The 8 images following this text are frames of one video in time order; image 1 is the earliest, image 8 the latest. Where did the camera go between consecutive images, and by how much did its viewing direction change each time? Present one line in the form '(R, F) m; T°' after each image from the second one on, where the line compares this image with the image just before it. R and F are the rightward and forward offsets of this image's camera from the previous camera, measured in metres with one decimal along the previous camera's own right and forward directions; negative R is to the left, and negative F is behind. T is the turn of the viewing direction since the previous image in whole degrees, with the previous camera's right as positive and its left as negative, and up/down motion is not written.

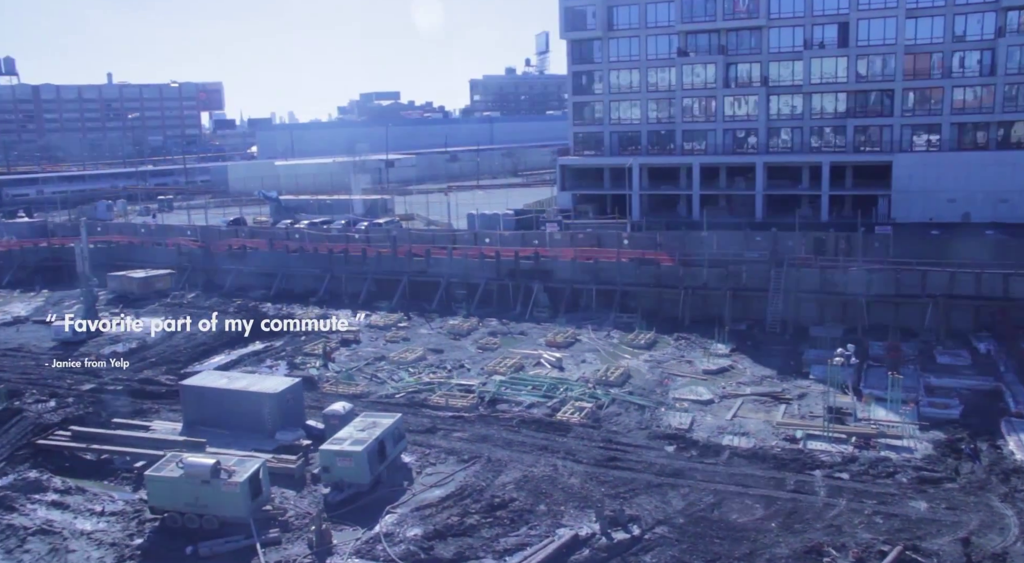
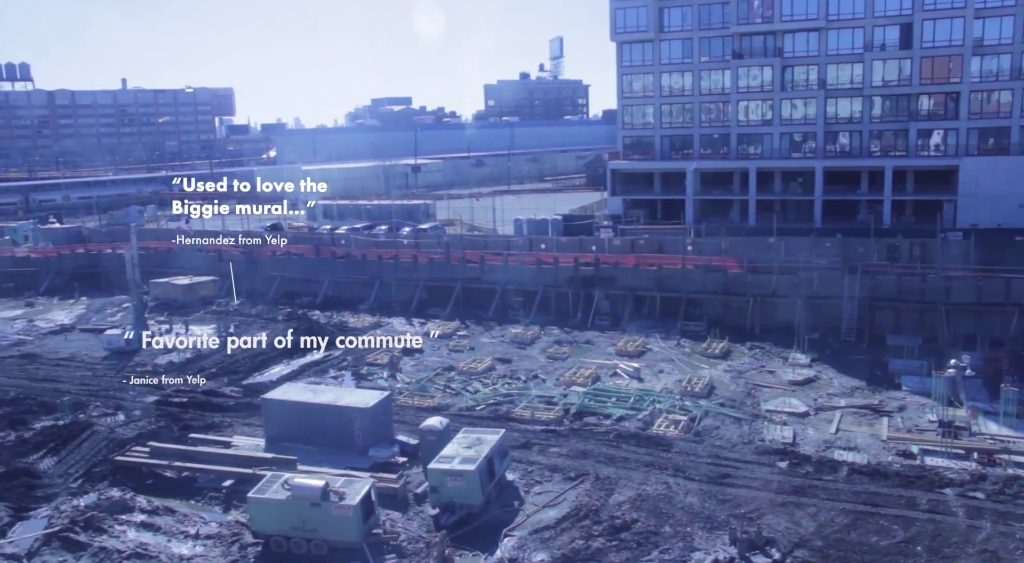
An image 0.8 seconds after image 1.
(-1.5, +0.6) m; 0°
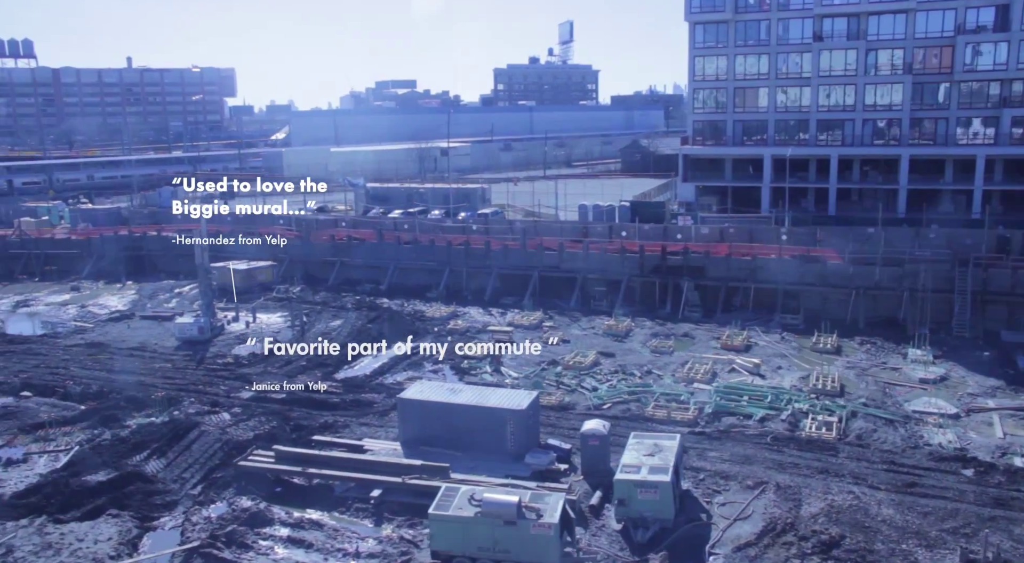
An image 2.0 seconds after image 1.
(-2.4, +1.0) m; +1°
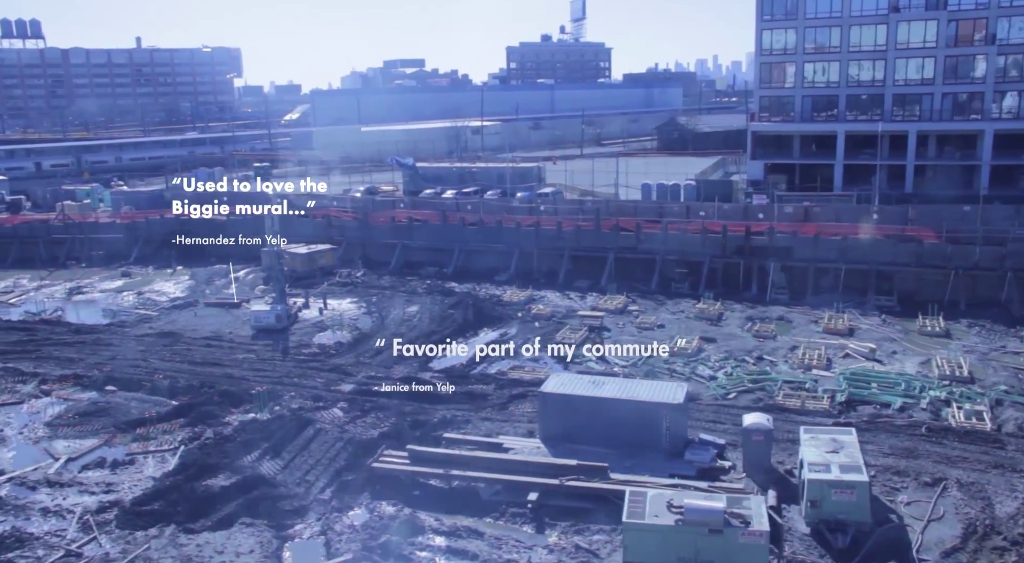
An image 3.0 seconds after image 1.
(-1.9, +0.8) m; 0°
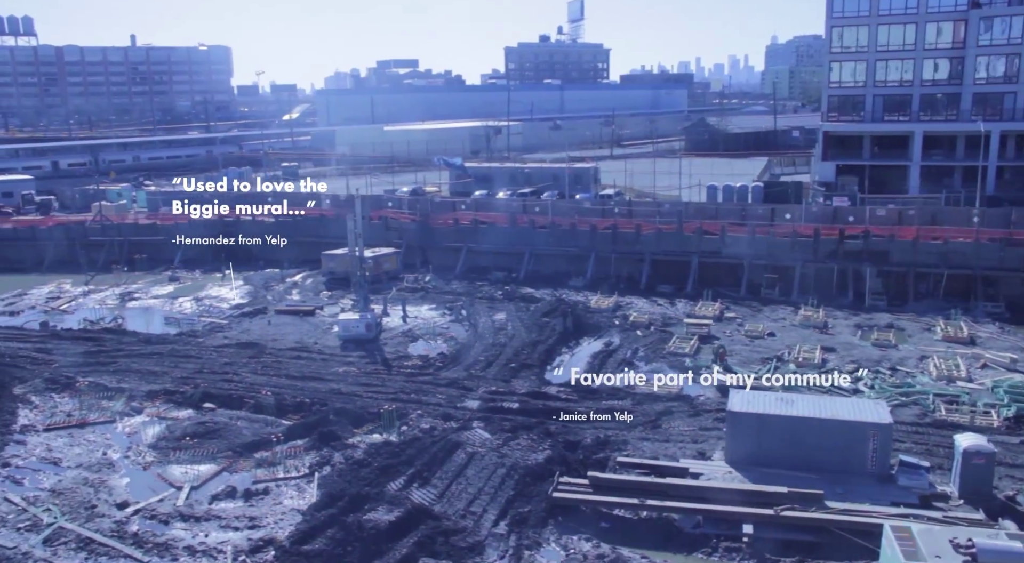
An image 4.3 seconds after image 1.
(-2.4, +1.0) m; +2°
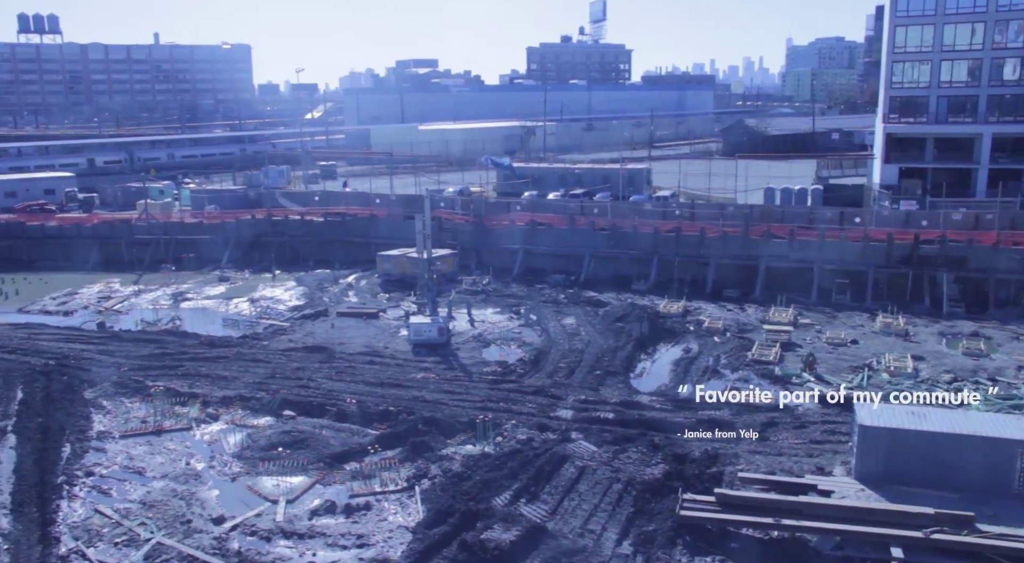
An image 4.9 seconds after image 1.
(-1.2, +0.5) m; 0°
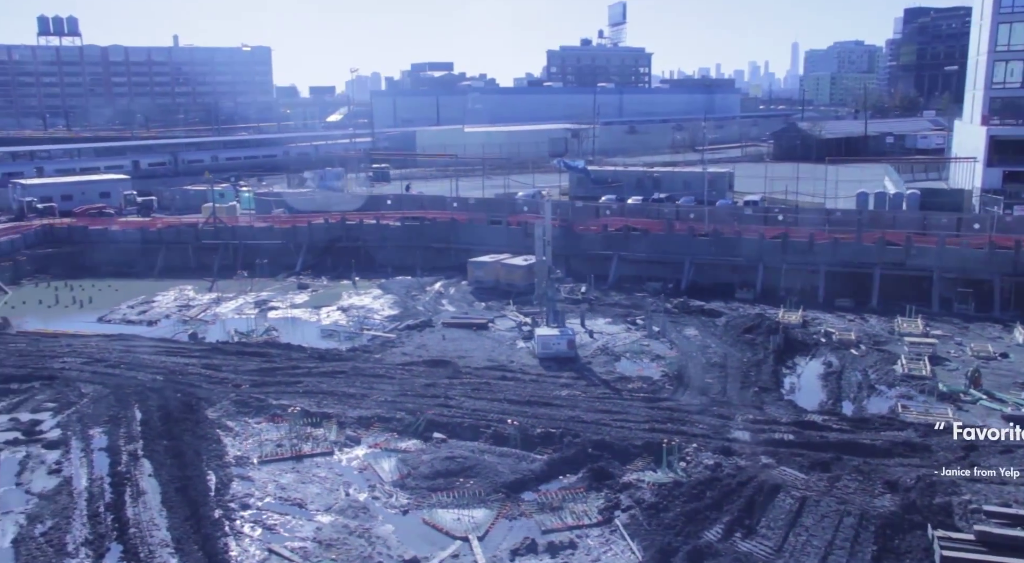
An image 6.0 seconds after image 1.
(-2.2, +0.9) m; 0°
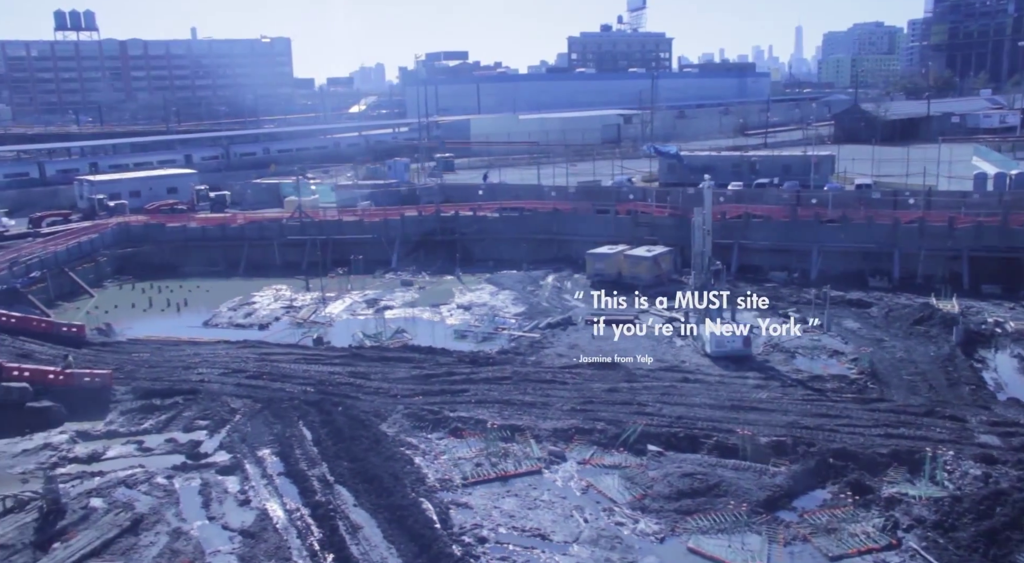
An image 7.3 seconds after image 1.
(-2.6, +1.1) m; 0°
